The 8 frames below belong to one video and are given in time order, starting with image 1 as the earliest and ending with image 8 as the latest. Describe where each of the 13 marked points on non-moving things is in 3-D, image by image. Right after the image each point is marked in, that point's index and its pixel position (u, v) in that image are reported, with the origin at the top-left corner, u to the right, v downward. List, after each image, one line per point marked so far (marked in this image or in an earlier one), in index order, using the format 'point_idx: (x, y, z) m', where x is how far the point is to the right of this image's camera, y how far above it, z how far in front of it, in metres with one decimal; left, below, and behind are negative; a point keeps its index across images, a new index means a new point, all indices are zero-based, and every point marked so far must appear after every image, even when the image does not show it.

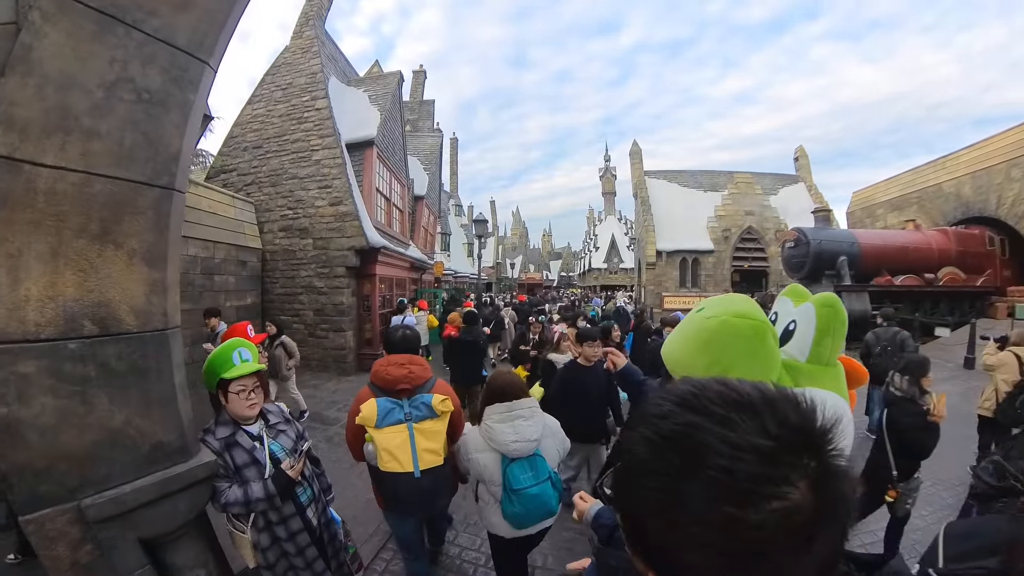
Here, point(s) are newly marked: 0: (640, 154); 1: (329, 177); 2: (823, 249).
0: (+5.6, +5.8, +19.7) m
1: (-3.0, +1.8, +7.4) m
2: (+7.7, +1.0, +11.3) m
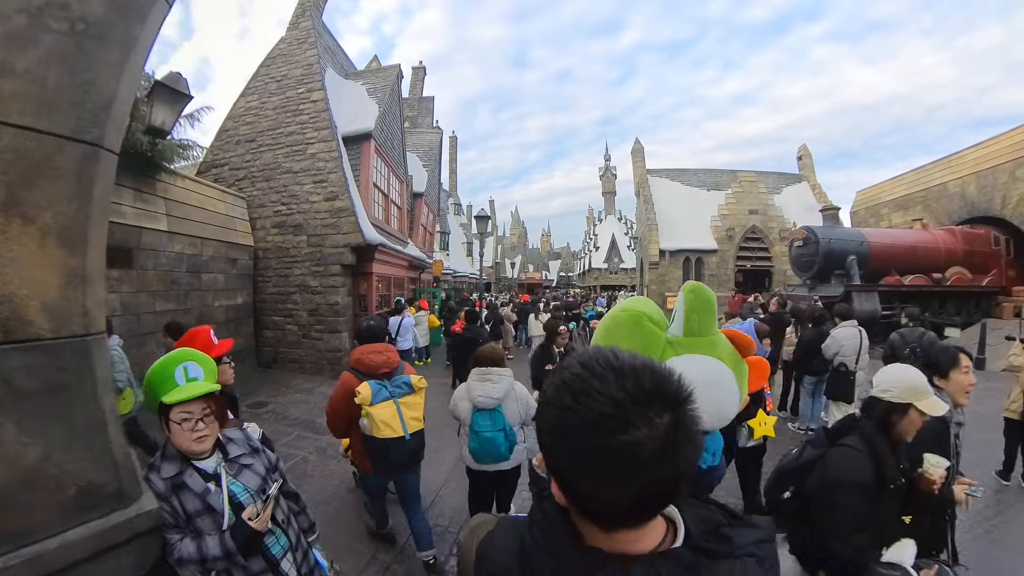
0: (+5.6, +5.8, +19.4) m
1: (-2.9, +1.8, +7.1) m
2: (+7.8, +1.0, +11.0) m
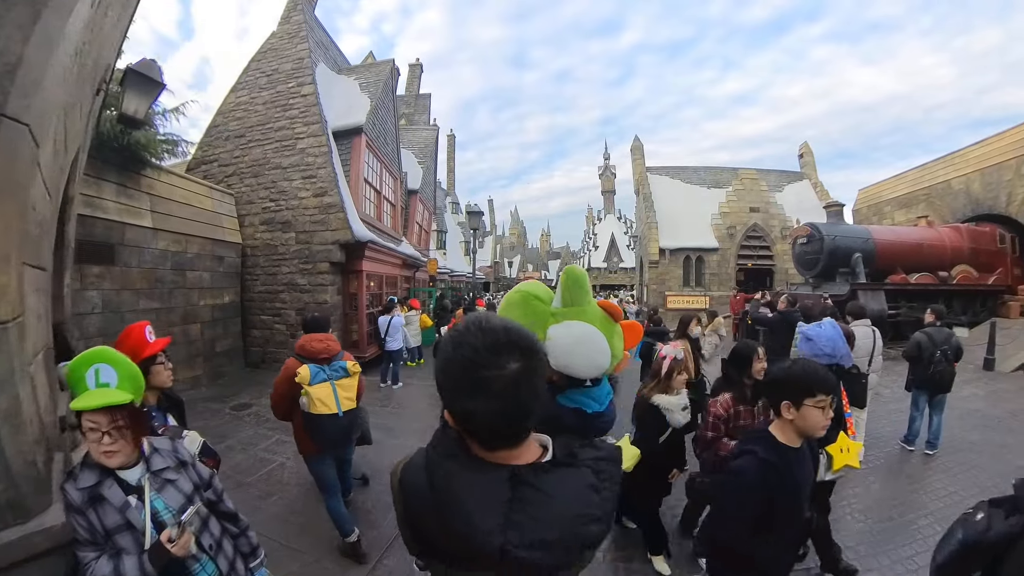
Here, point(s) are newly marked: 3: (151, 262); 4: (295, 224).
0: (+5.5, +5.8, +19.1) m
1: (-3.0, +1.9, +6.9) m
2: (+7.7, +1.0, +10.8) m
3: (-5.1, +0.4, +6.3) m
4: (-3.3, +1.0, +6.8) m
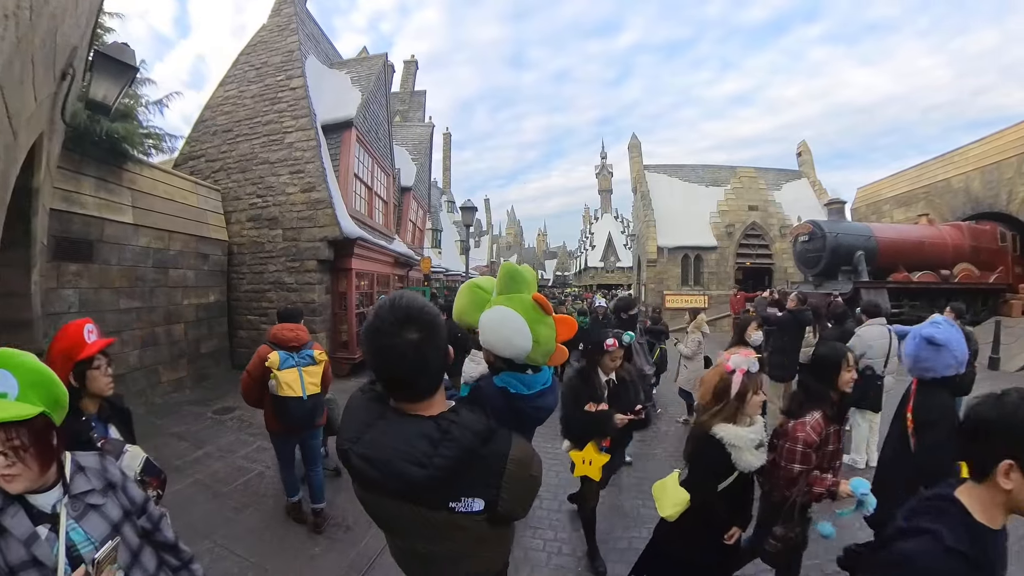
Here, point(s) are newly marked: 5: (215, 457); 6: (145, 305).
0: (+5.3, +5.8, +19.0) m
1: (-3.1, +1.9, +6.6) m
2: (+7.6, +1.0, +10.6) m
3: (-5.1, +0.4, +6.1) m
4: (-3.3, +1.0, +6.5) m
5: (-2.8, -1.6, +4.3) m
6: (-5.1, -0.2, +6.3) m
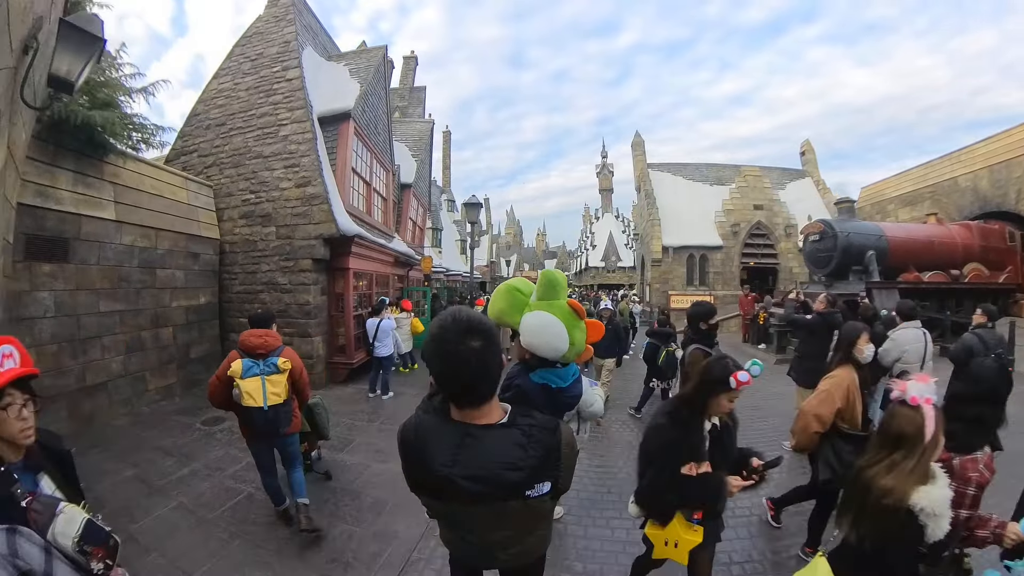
0: (+5.4, +5.8, +18.7) m
1: (-3.0, +1.9, +6.3) m
2: (+7.7, +1.0, +10.3) m
3: (-5.0, +0.4, +5.7) m
4: (-3.2, +1.0, +6.2) m
5: (-2.7, -1.6, +4.0) m
6: (-5.0, -0.3, +5.9) m
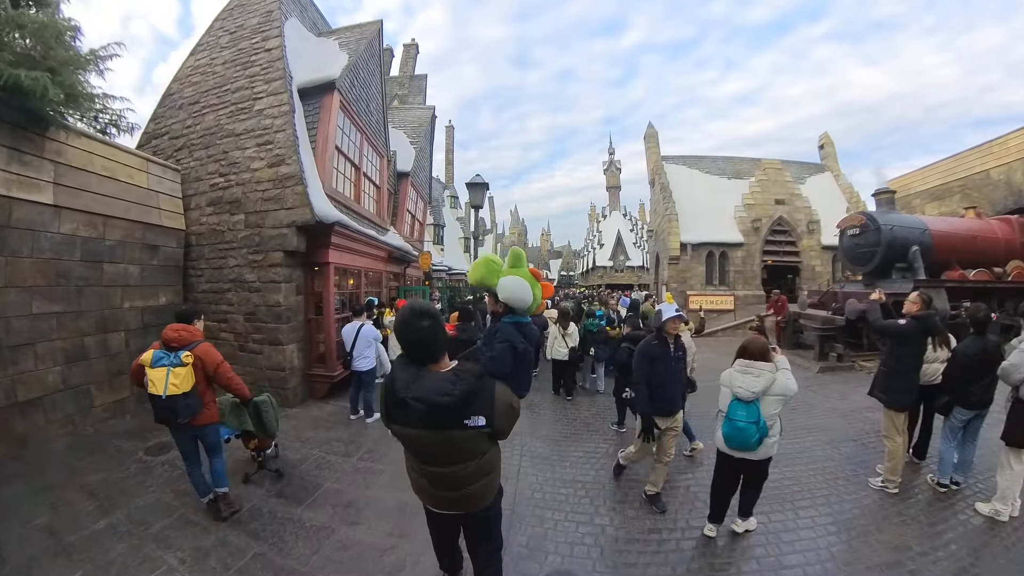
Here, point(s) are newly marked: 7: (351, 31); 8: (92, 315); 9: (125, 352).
0: (+5.6, +5.8, +17.7) m
1: (-2.9, +1.9, +5.4) m
2: (+7.8, +1.0, +9.3) m
3: (-4.9, +0.4, +4.8) m
4: (-3.1, +1.0, +5.3) m
5: (-2.6, -1.6, +3.0) m
6: (-4.9, -0.2, +5.0) m
7: (-3.1, +4.9, +8.6) m
8: (-4.8, -0.3, +5.3) m
9: (-4.8, -0.8, +5.7) m
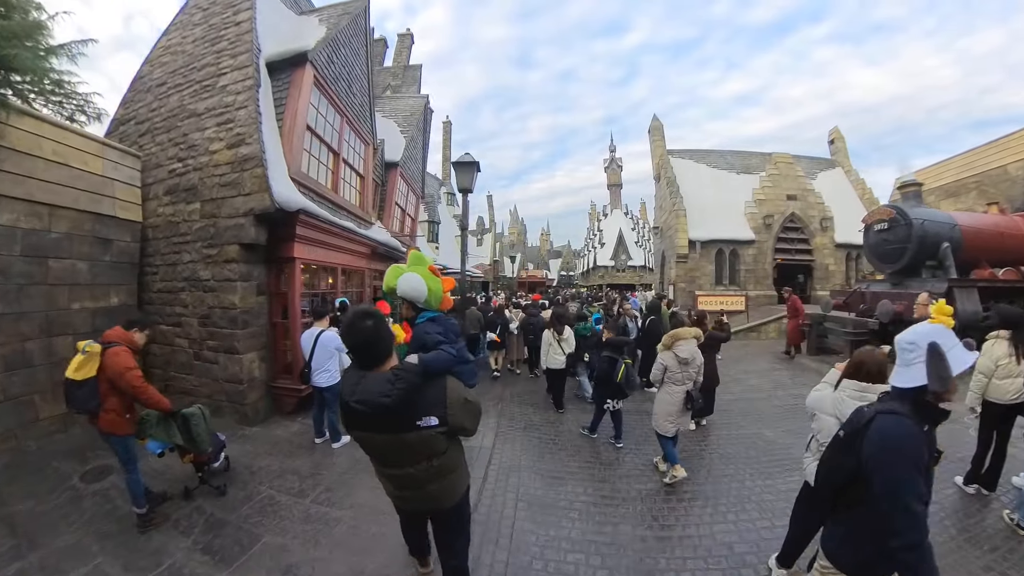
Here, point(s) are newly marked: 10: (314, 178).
0: (+5.6, +5.8, +17.0) m
1: (-2.9, +1.9, +4.7) m
2: (+7.8, +1.1, +8.6) m
3: (-5.0, +0.4, +4.2) m
4: (-3.1, +1.0, +4.6) m
5: (-2.7, -1.6, +2.4) m
6: (-4.9, -0.2, +4.4) m
7: (-3.1, +4.9, +7.9) m
8: (-4.9, -0.3, +4.6) m
9: (-4.8, -0.8, +5.0) m
10: (-2.3, +1.3, +5.3) m
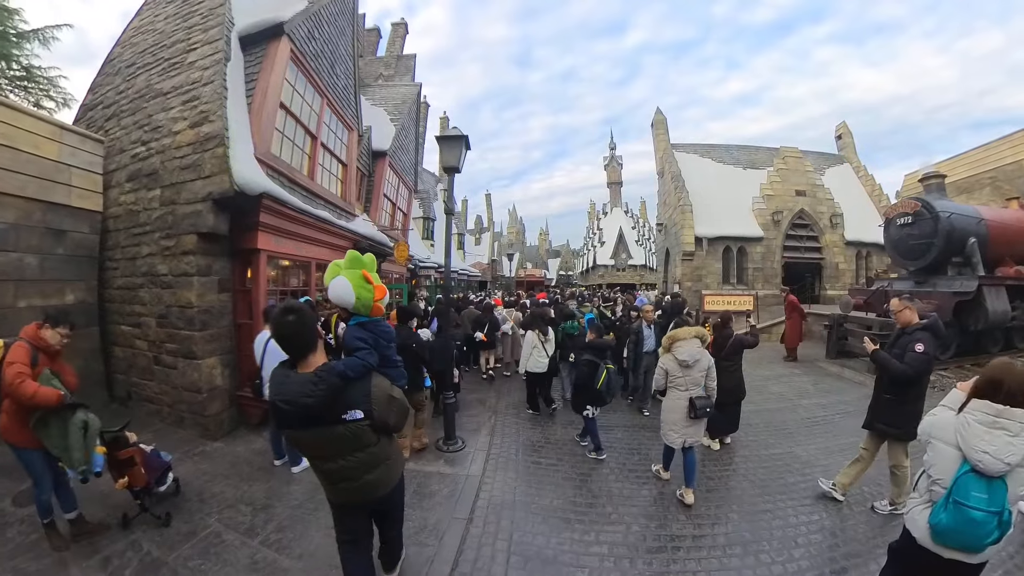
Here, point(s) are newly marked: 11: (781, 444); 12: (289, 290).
0: (+5.6, +5.9, +16.4) m
1: (-2.9, +1.9, +4.2) m
2: (+7.8, +1.1, +8.1) m
3: (-5.0, +0.4, +3.7) m
4: (-3.2, +1.0, +4.1) m
5: (-2.7, -1.6, +1.9) m
6: (-4.9, -0.2, +3.9) m
7: (-3.1, +4.9, +7.4) m
8: (-4.9, -0.3, +4.1) m
9: (-4.9, -0.8, +4.5) m
10: (-2.3, +1.3, +4.8) m
11: (+2.3, -1.3, +3.9) m
12: (-2.1, 0.0, +4.4) m
